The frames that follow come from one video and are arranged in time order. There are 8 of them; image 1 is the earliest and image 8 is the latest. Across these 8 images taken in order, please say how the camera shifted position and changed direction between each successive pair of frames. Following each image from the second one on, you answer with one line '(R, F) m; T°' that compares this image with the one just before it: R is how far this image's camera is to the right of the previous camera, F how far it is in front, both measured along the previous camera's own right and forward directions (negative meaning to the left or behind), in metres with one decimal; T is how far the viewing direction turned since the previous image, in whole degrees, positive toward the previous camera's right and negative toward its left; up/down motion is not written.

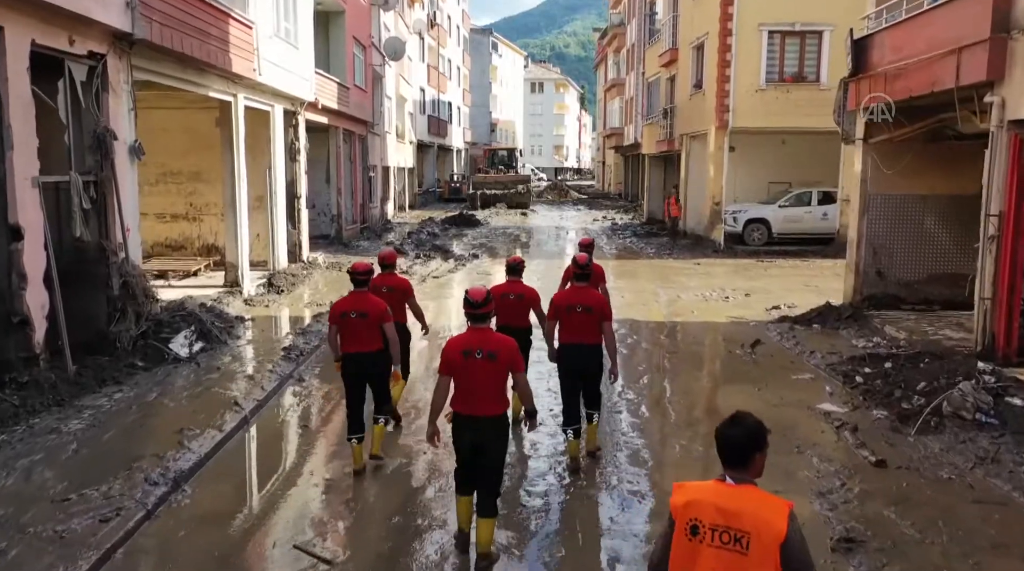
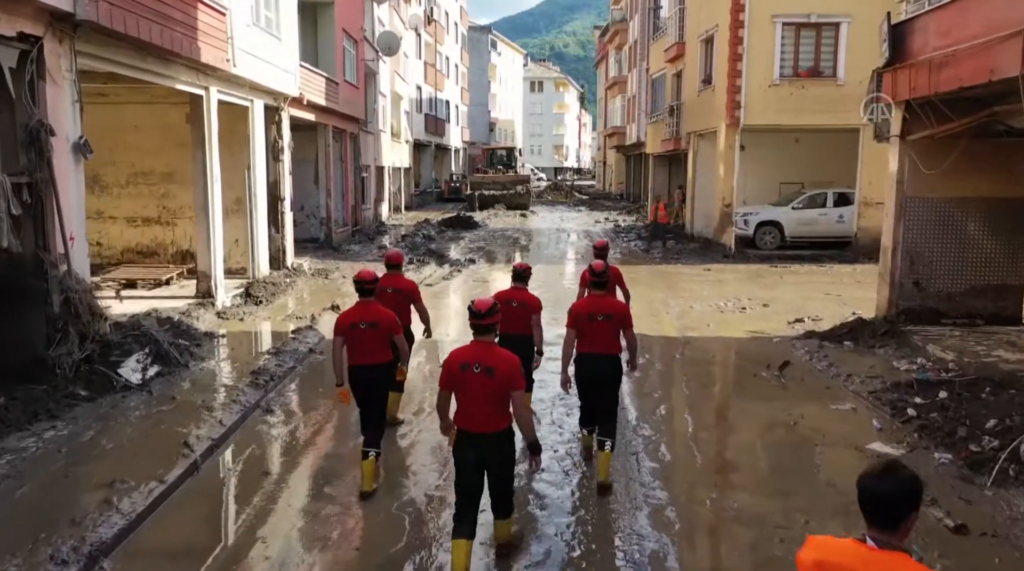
(0.0, +1.3) m; 0°
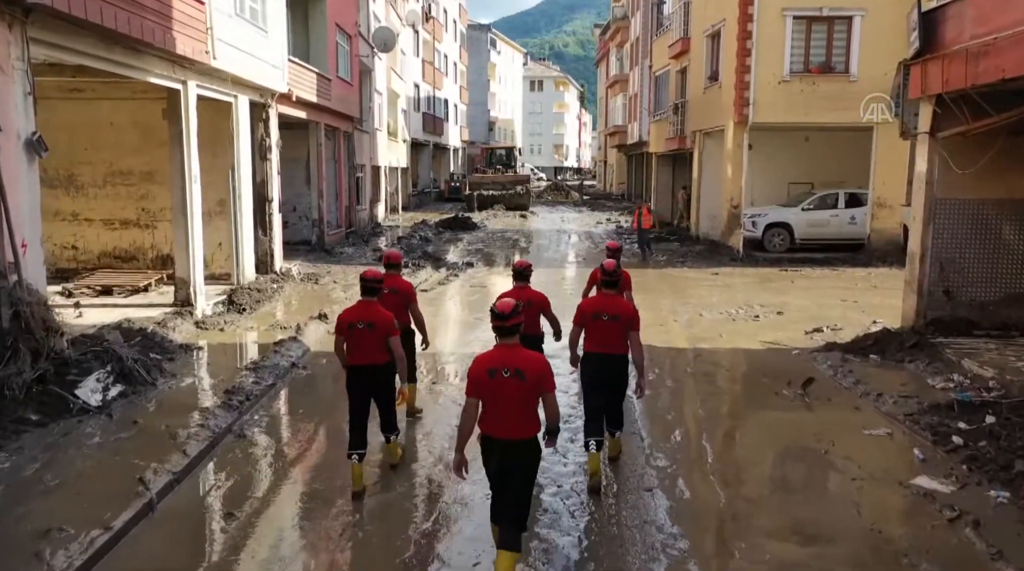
(0.0, +0.9) m; 0°
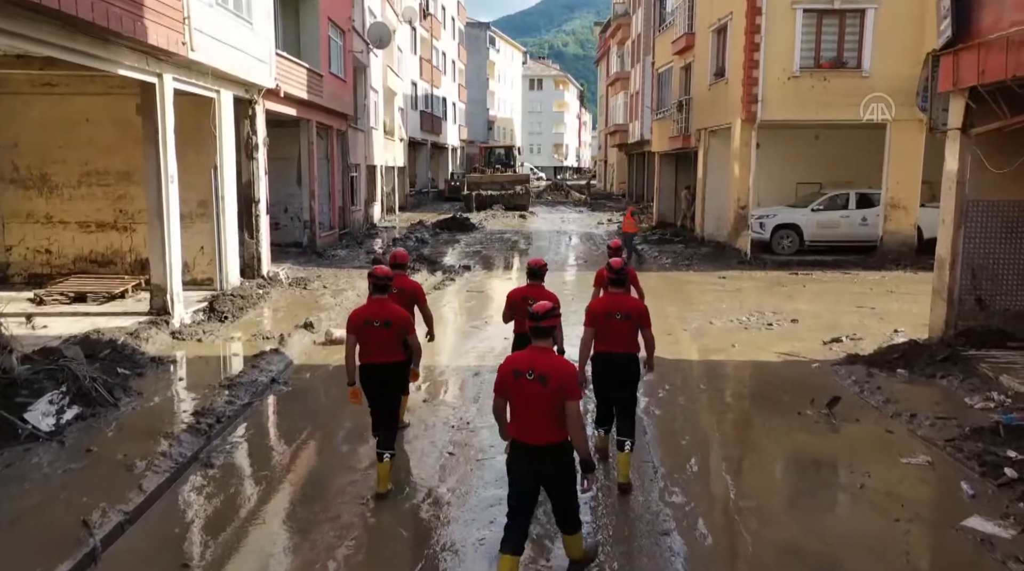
(0.0, +0.8) m; 0°
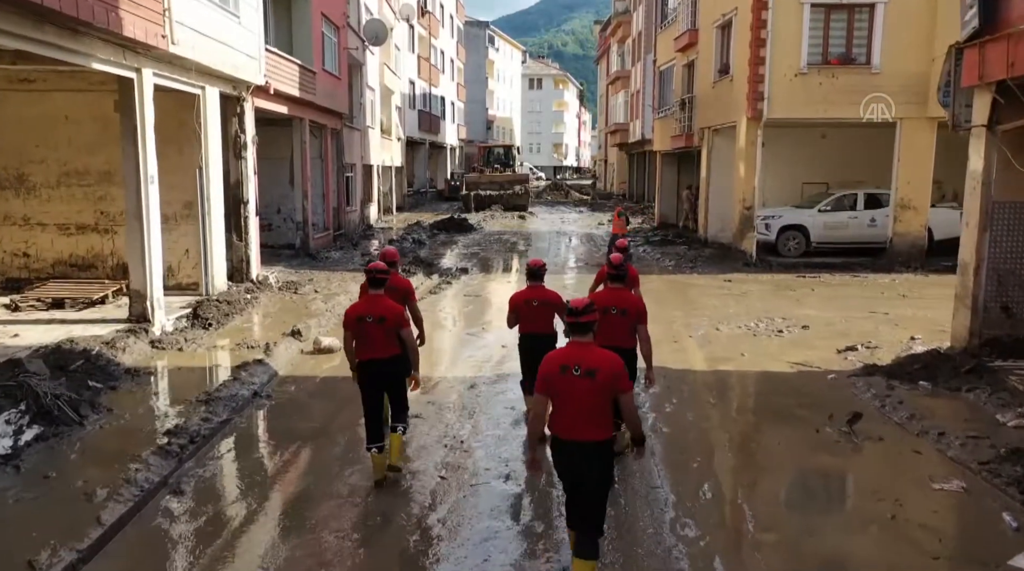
(0.0, +0.6) m; 0°
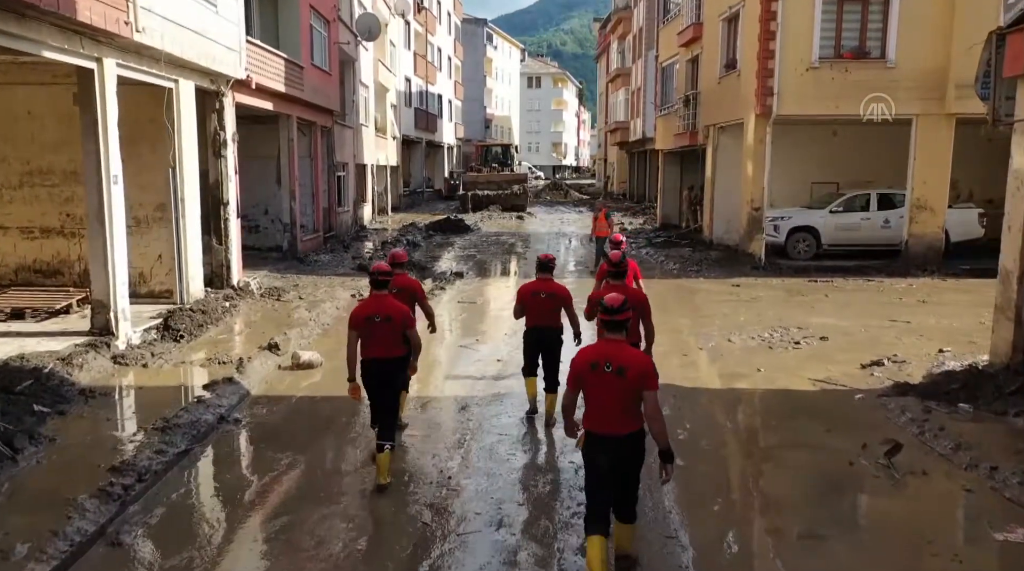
(0.0, +0.9) m; 0°
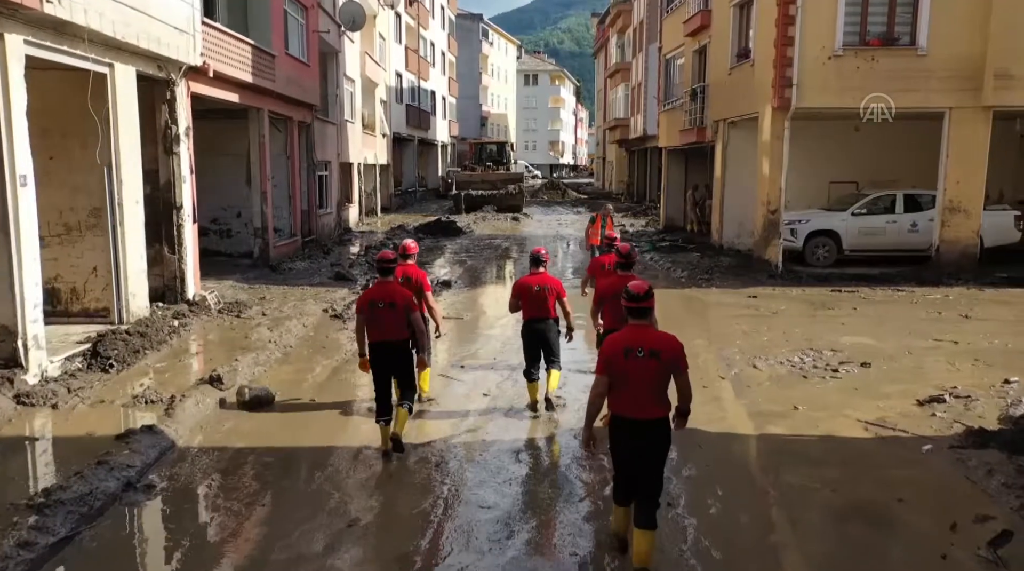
(+0.1, +1.8) m; 0°
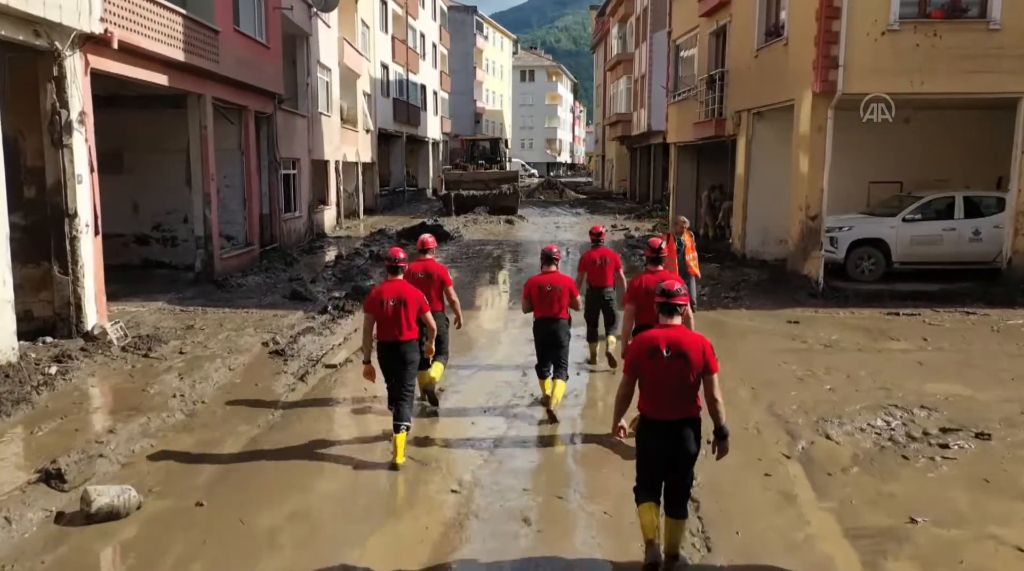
(+0.1, +2.9) m; 0°
